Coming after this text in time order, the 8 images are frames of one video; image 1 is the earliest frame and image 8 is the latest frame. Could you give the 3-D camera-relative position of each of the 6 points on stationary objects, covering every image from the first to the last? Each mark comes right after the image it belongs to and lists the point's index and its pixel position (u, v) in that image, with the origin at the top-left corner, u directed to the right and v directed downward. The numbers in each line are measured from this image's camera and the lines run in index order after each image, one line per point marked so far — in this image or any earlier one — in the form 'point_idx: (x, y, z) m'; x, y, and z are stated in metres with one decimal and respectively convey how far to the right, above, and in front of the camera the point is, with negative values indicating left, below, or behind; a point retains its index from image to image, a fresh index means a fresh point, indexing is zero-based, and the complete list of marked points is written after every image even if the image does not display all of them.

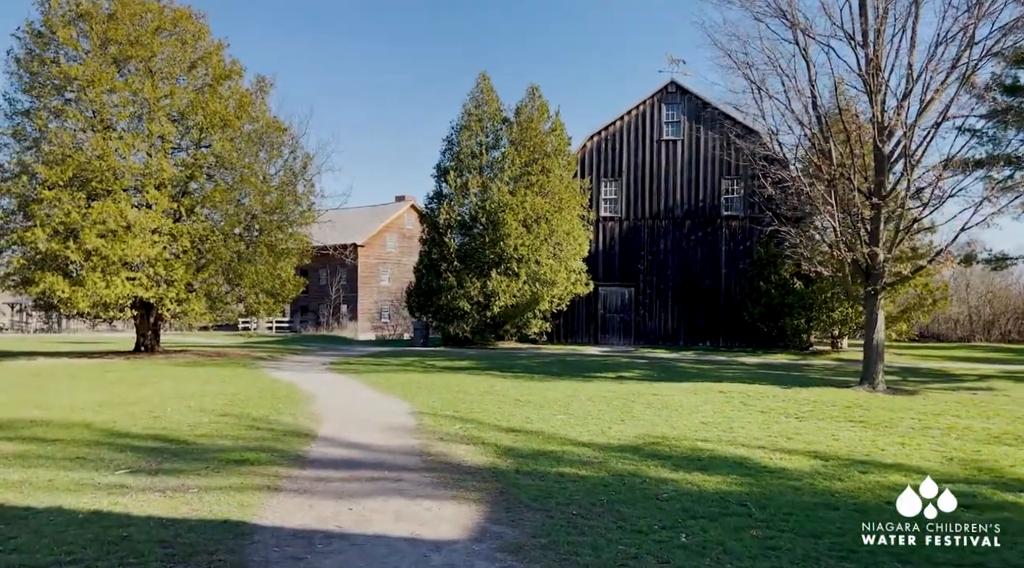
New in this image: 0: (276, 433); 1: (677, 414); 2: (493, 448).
0: (-3.2, -2.1, +10.5) m
1: (+2.8, -2.2, +13.1) m
2: (-0.2, -2.1, +9.8) m
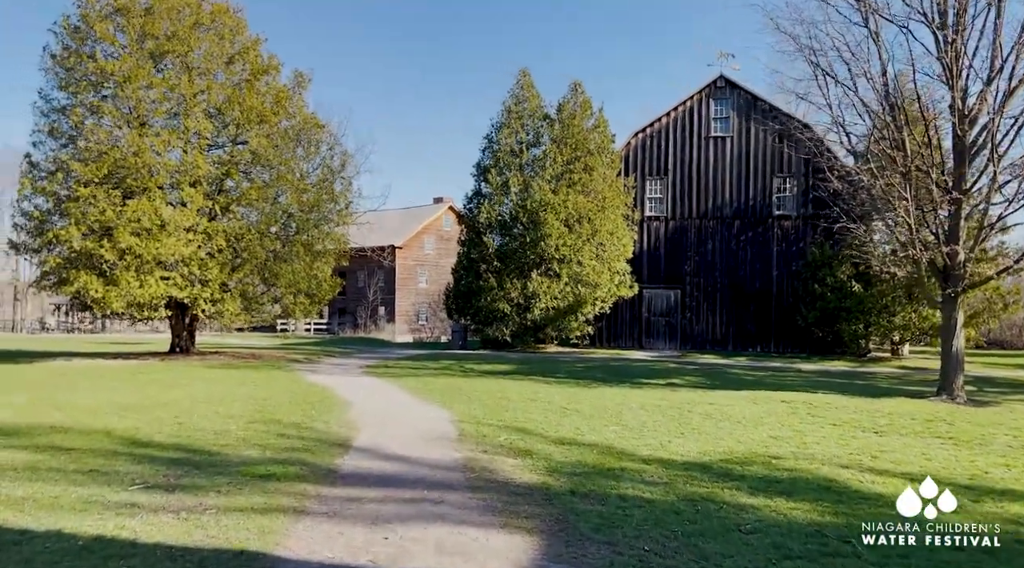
0: (-2.6, -2.0, +9.7) m
1: (+3.6, -2.2, +12.0) m
2: (+0.4, -2.1, +8.8) m
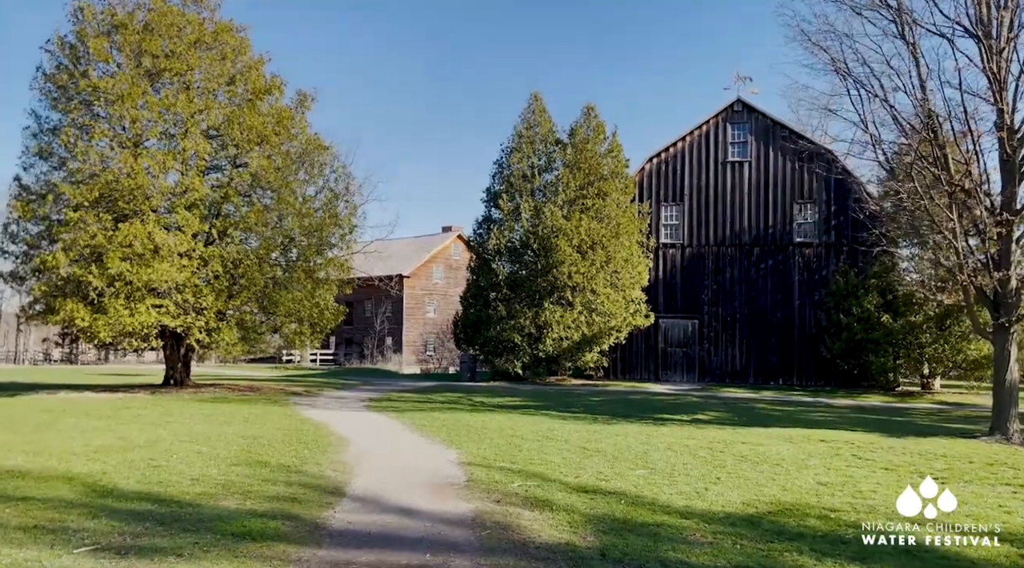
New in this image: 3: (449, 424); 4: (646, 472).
0: (-2.4, -2.3, +8.5) m
1: (+3.8, -2.6, +10.7) m
2: (+0.5, -2.3, +7.6) m
3: (-1.2, -2.6, +14.4) m
4: (+1.8, -2.5, +10.3) m
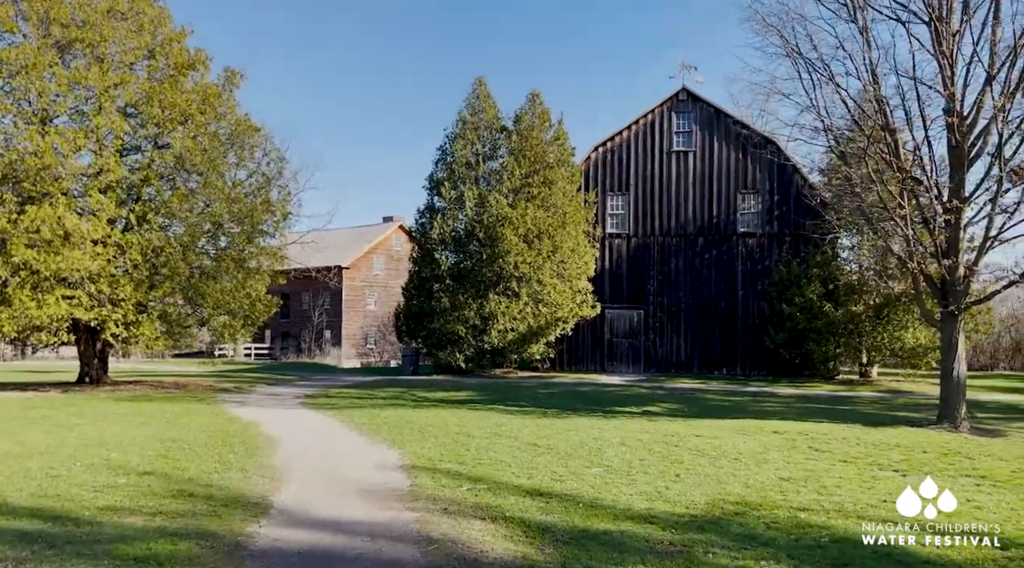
0: (-2.9, -2.2, +7.6) m
1: (+3.1, -2.4, +10.2) m
2: (+0.1, -2.2, +6.9) m
3: (-2.2, -2.4, +13.6) m
4: (+1.1, -2.4, +9.7) m
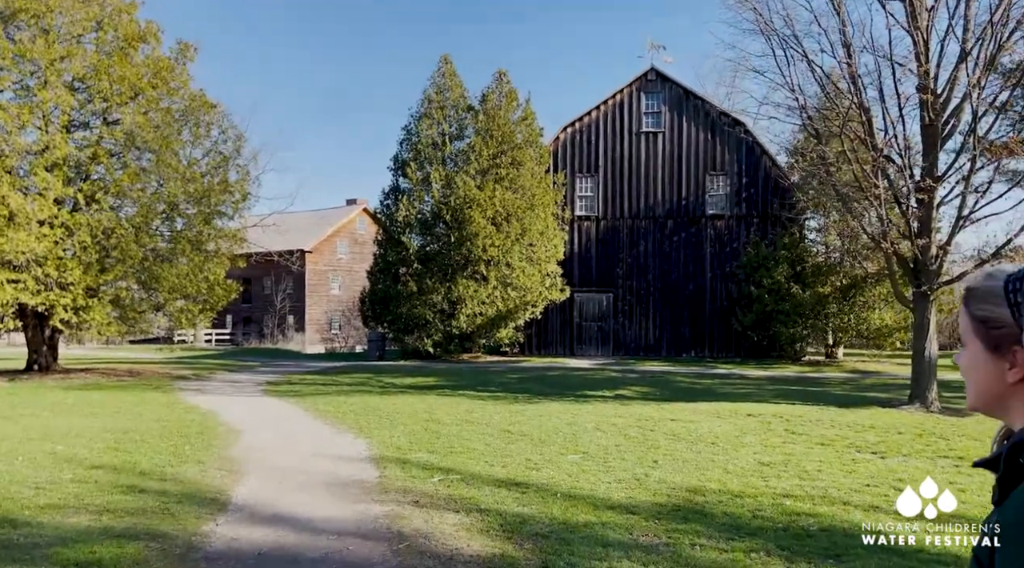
0: (-3.2, -2.0, +7.1) m
1: (+2.7, -2.2, +10.0) m
2: (-0.1, -2.0, +6.5) m
3: (-2.7, -2.1, +13.1) m
4: (+0.8, -2.1, +9.4) m
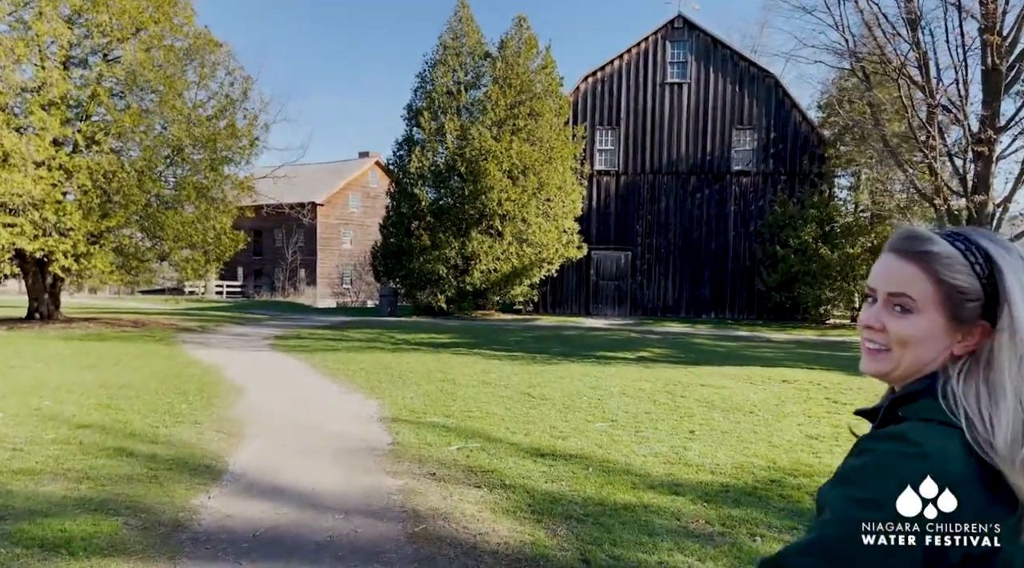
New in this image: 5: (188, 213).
0: (-2.9, -1.5, +6.4) m
1: (+3.0, -1.6, +9.2) m
2: (+0.1, -1.6, +5.8) m
3: (-2.4, -1.3, +12.4) m
4: (+1.1, -1.6, +8.6) m
5: (-7.6, +1.7, +17.8) m
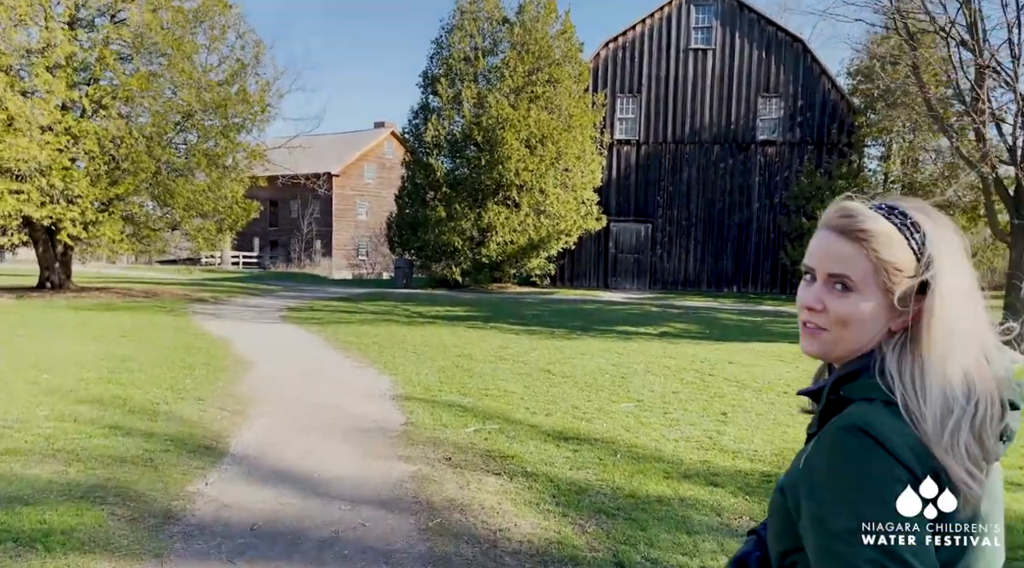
0: (-2.8, -1.3, +6.0) m
1: (+3.2, -1.3, +8.7) m
2: (+0.2, -1.4, +5.3) m
3: (-2.1, -0.9, +11.9) m
4: (+1.3, -1.3, +8.1) m
5: (-7.1, +2.3, +17.4) m
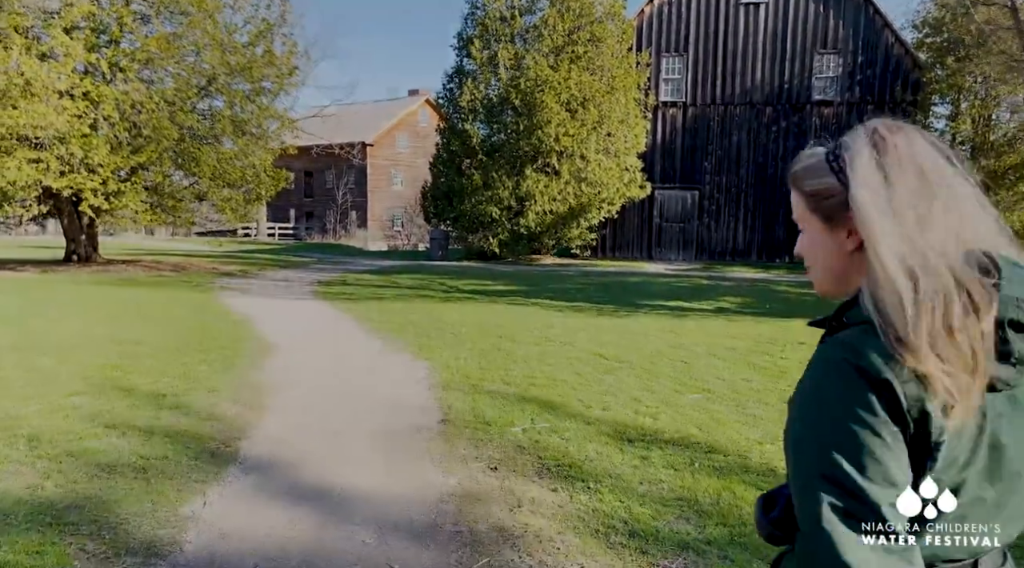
0: (-2.4, -1.1, +5.1) m
1: (+3.7, -1.1, +7.5) m
2: (+0.6, -1.3, +4.3) m
3: (-1.4, -0.5, +11.0) m
4: (+1.7, -1.0, +7.1) m
5: (-6.2, +2.9, +16.6) m
